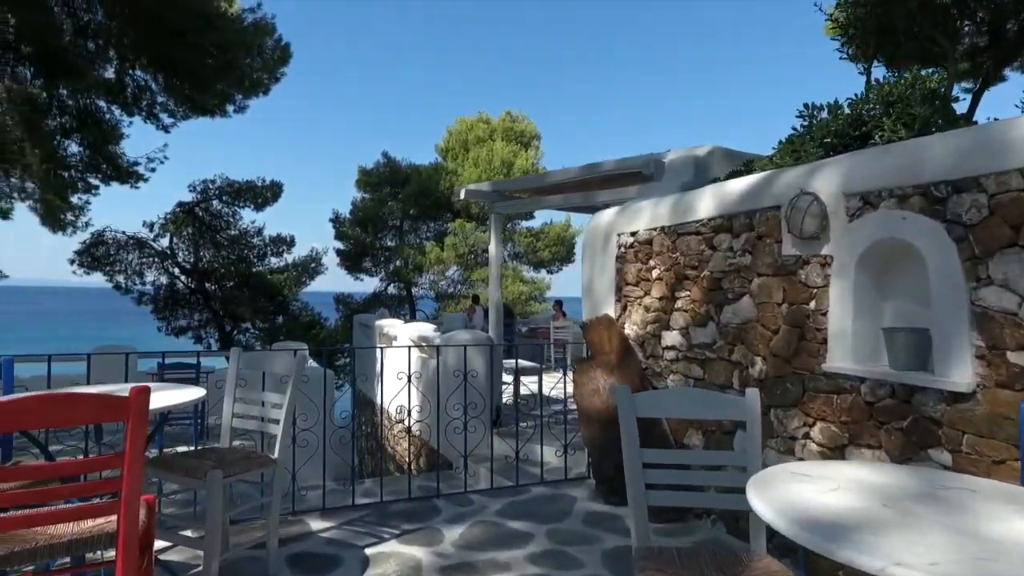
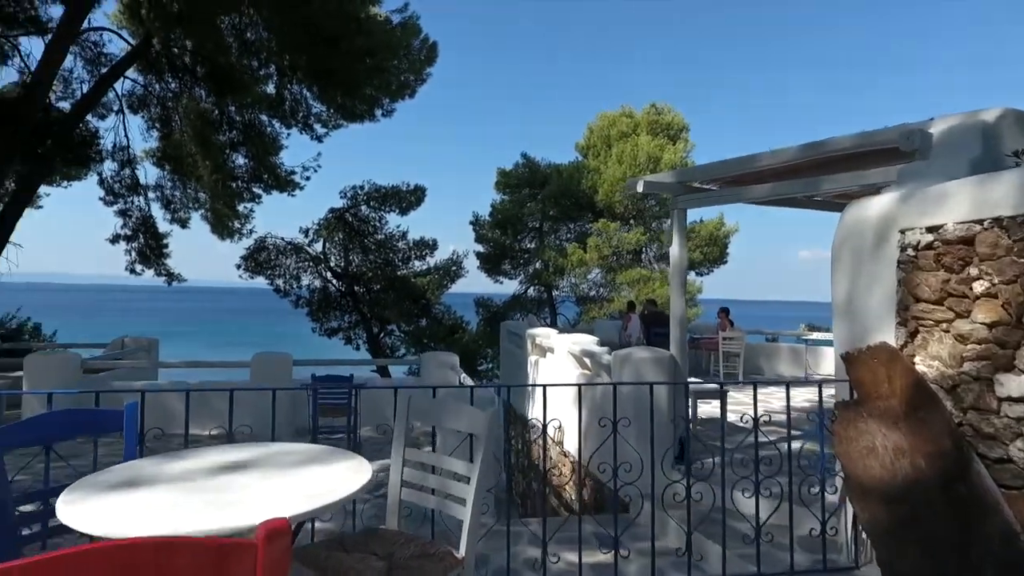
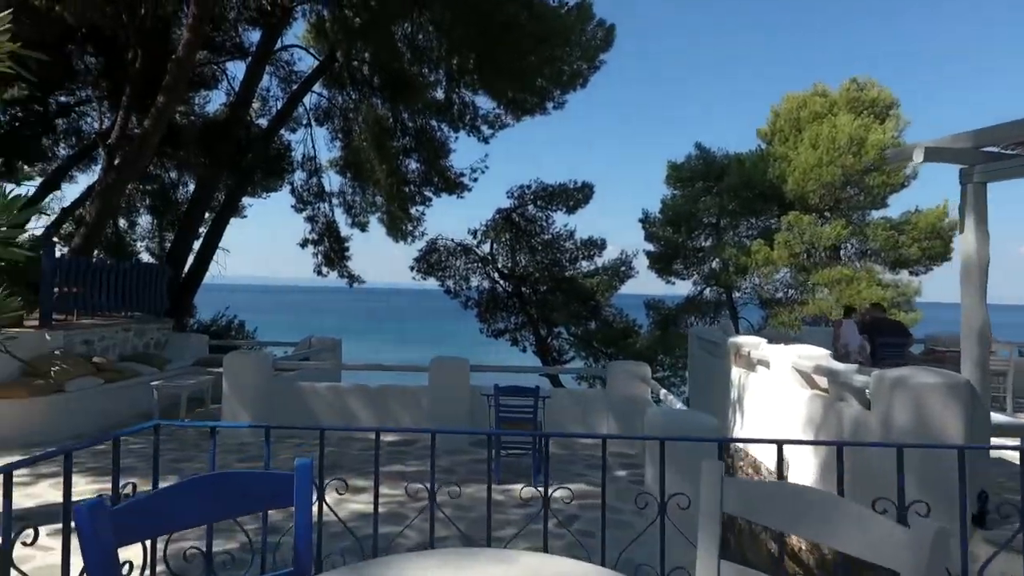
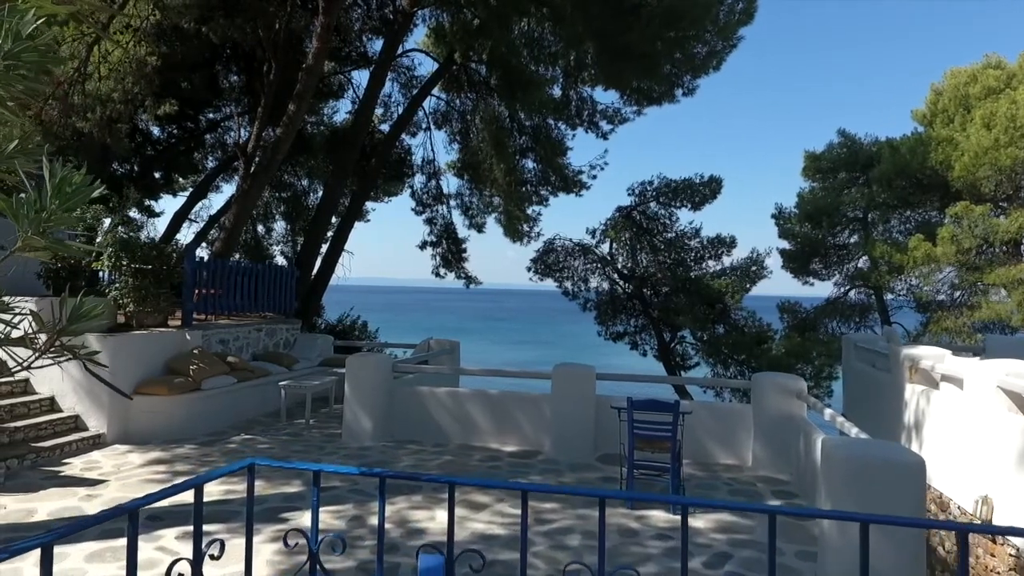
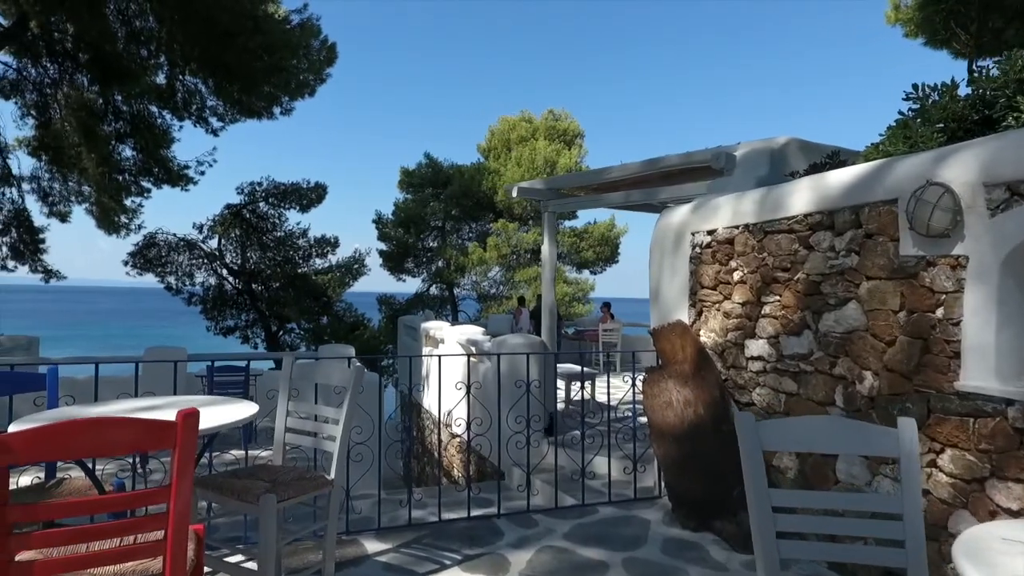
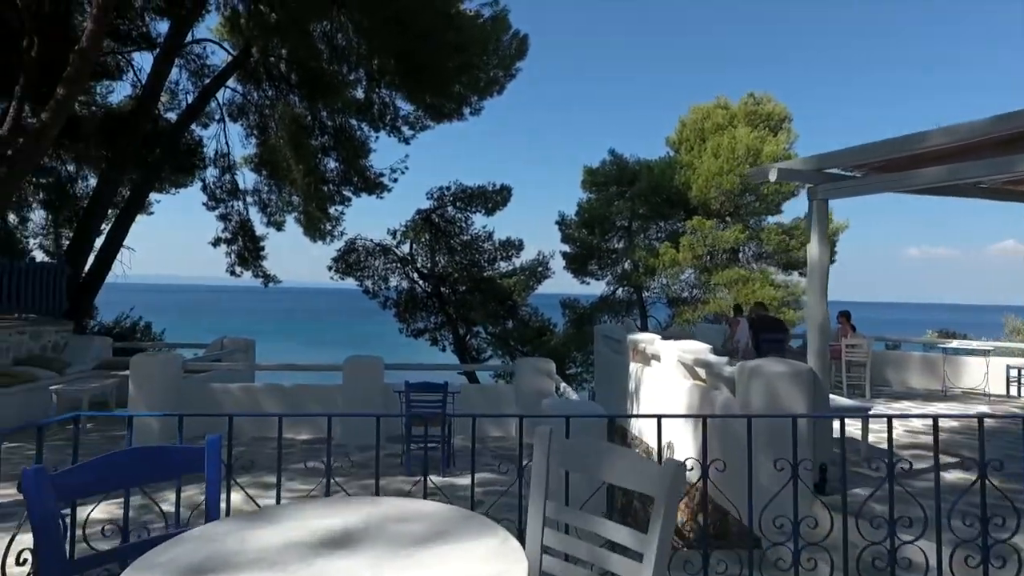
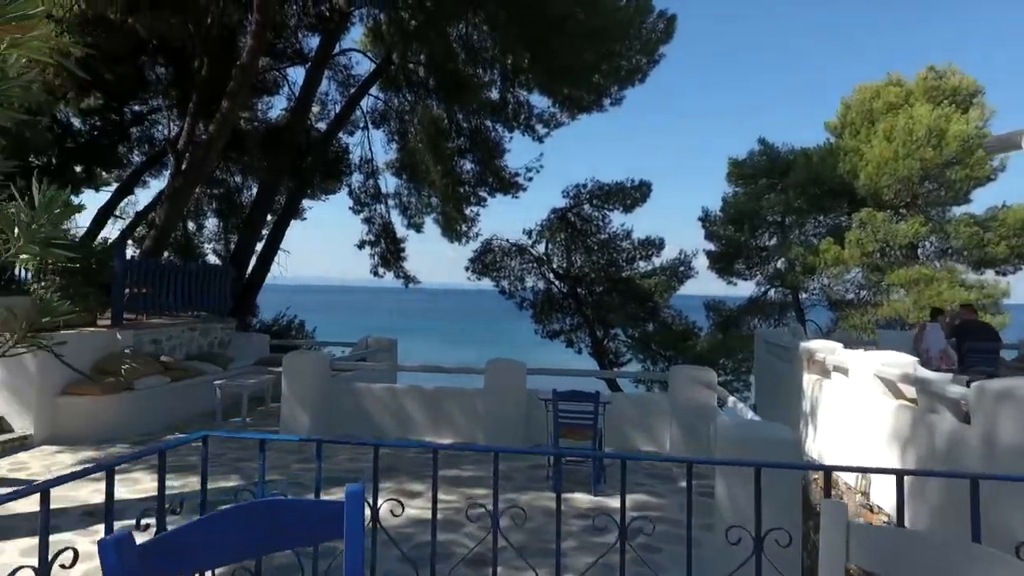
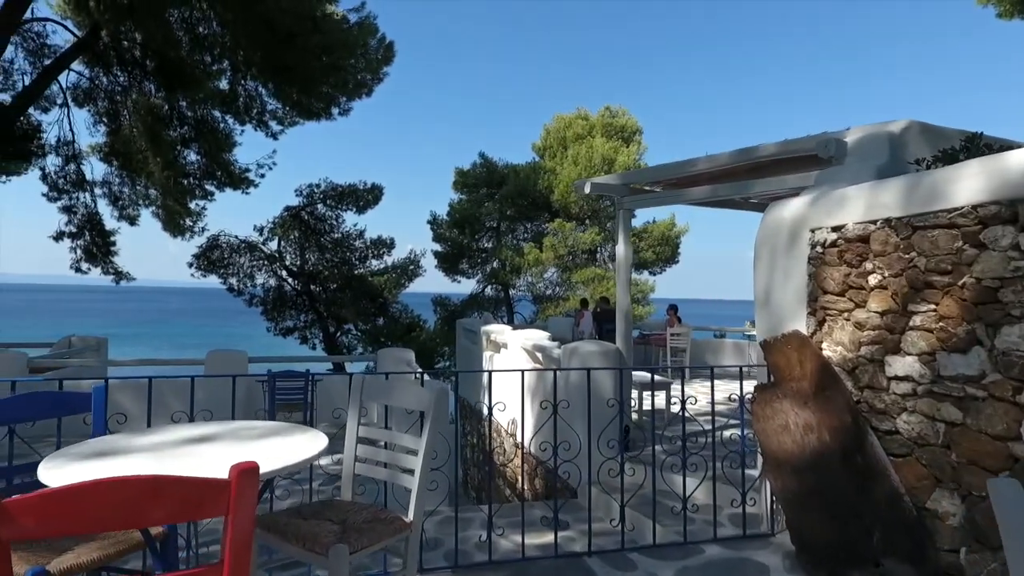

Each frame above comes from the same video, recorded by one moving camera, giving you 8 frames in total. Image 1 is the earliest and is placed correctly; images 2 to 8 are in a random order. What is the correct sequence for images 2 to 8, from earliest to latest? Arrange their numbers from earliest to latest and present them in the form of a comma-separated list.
5, 8, 2, 6, 3, 7, 4
